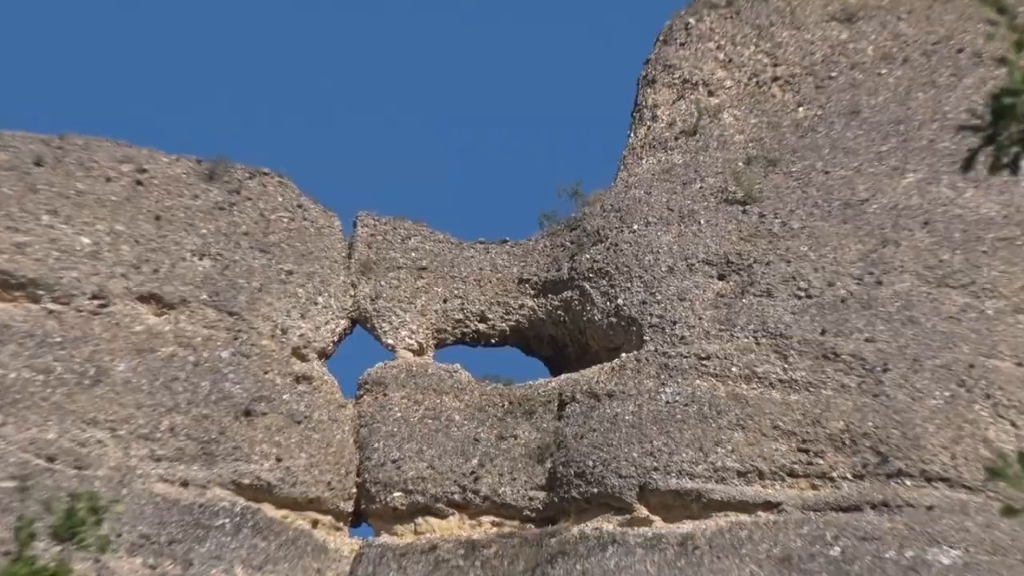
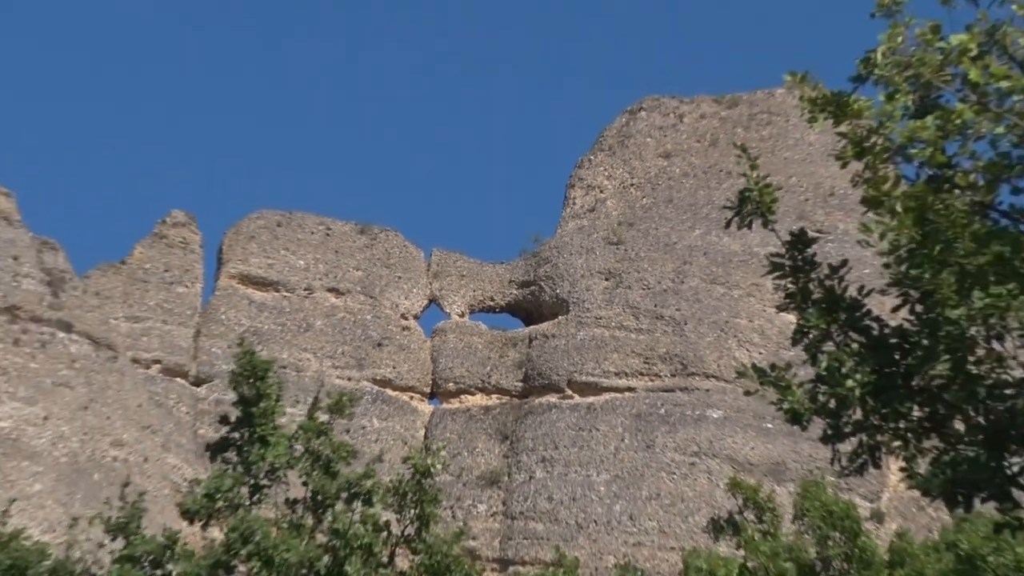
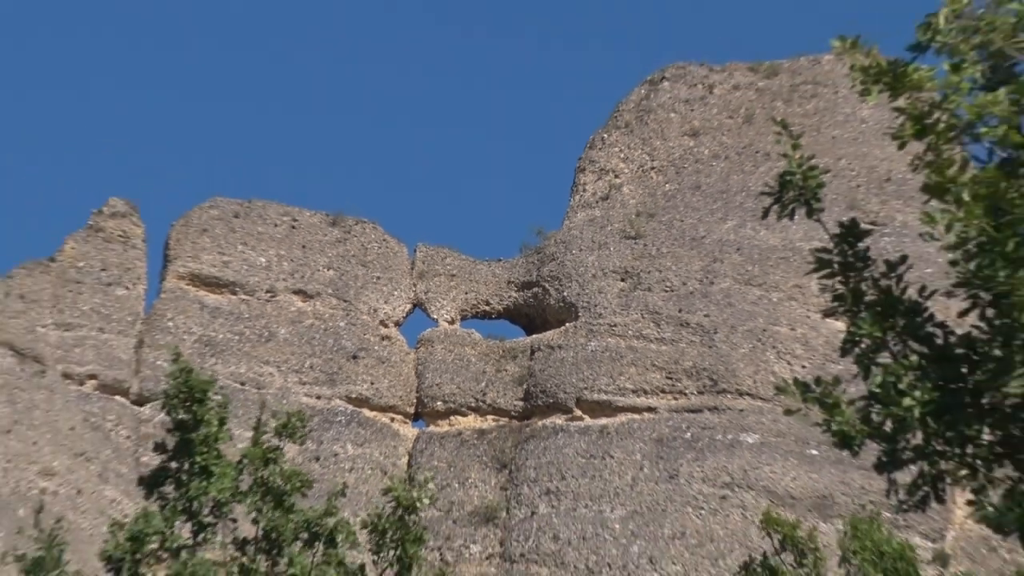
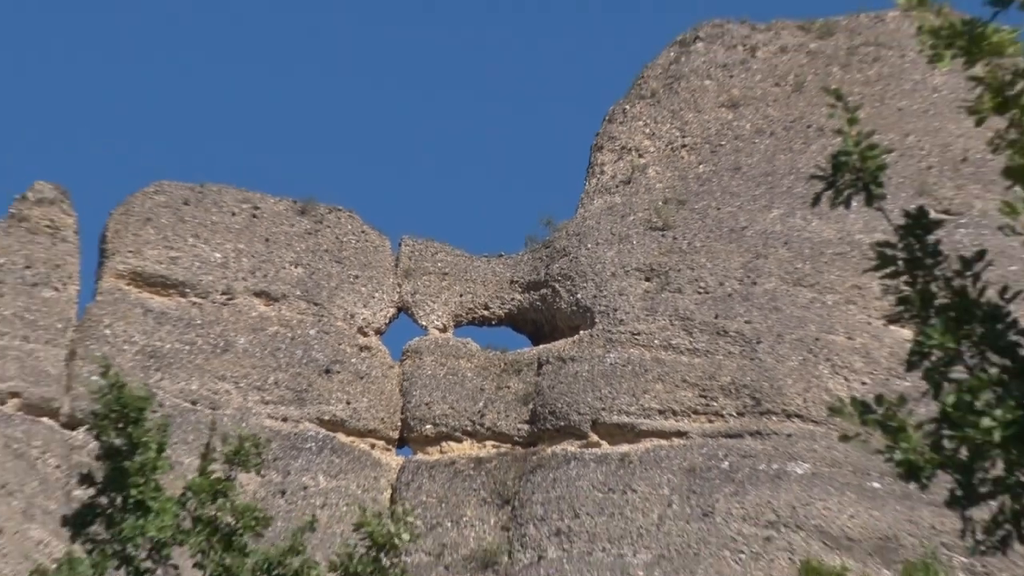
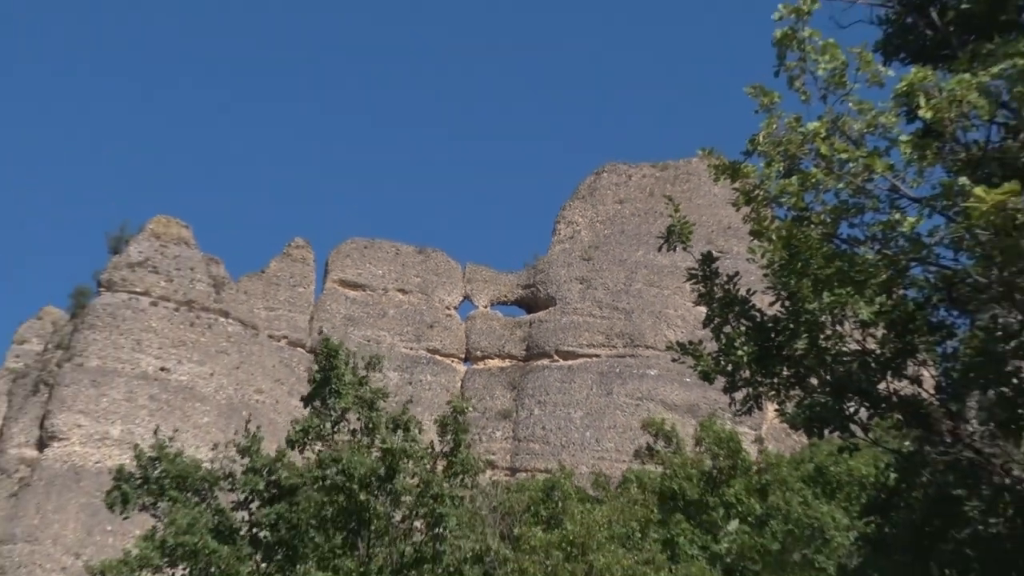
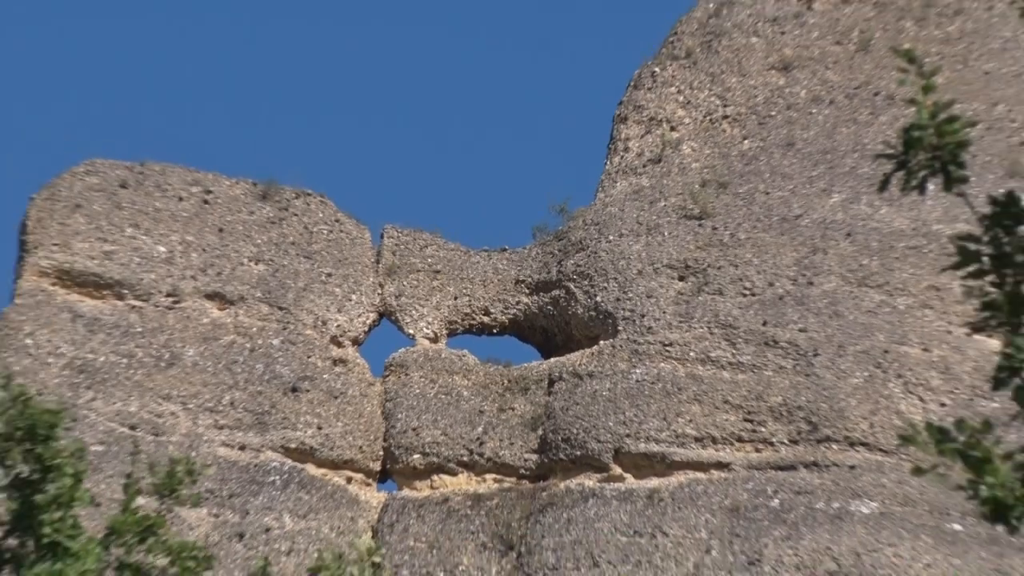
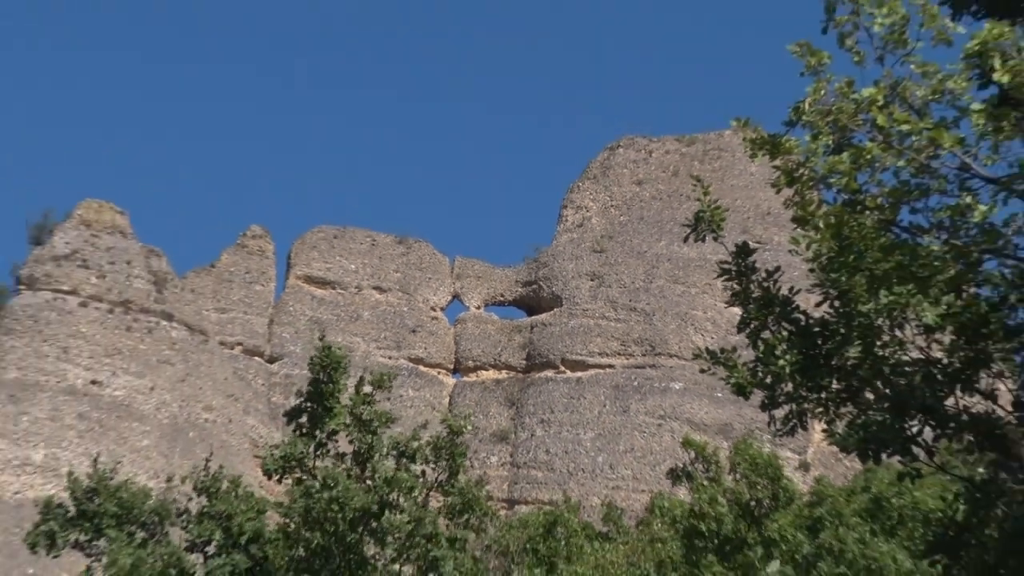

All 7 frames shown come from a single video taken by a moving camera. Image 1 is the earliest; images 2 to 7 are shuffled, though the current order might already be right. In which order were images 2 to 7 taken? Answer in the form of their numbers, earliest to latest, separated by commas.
6, 4, 3, 2, 7, 5
